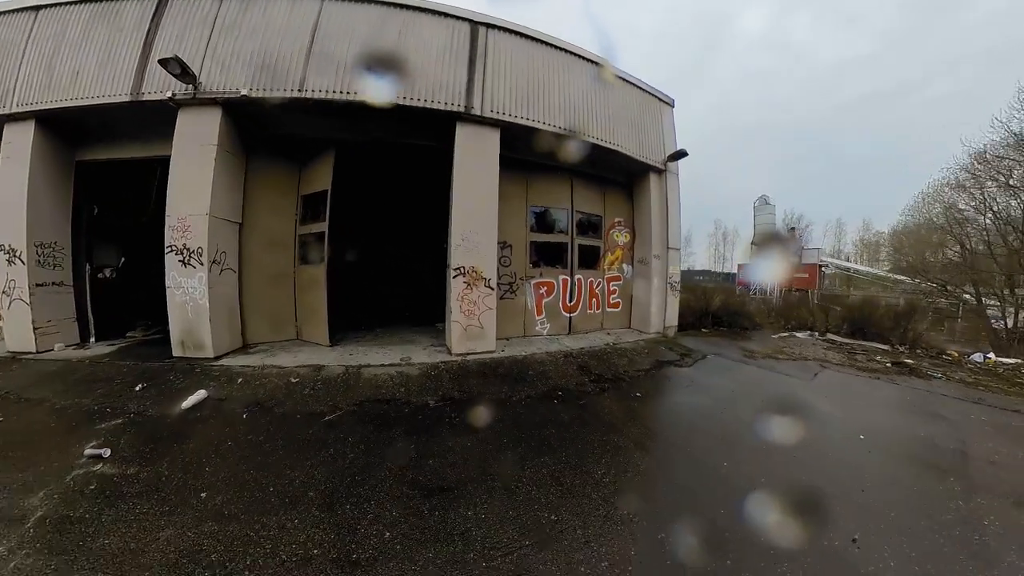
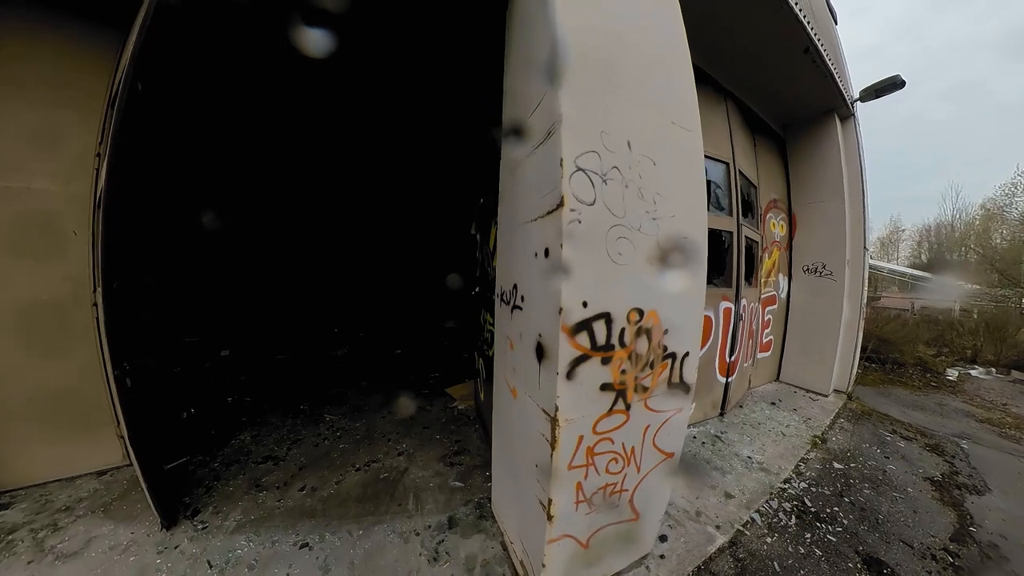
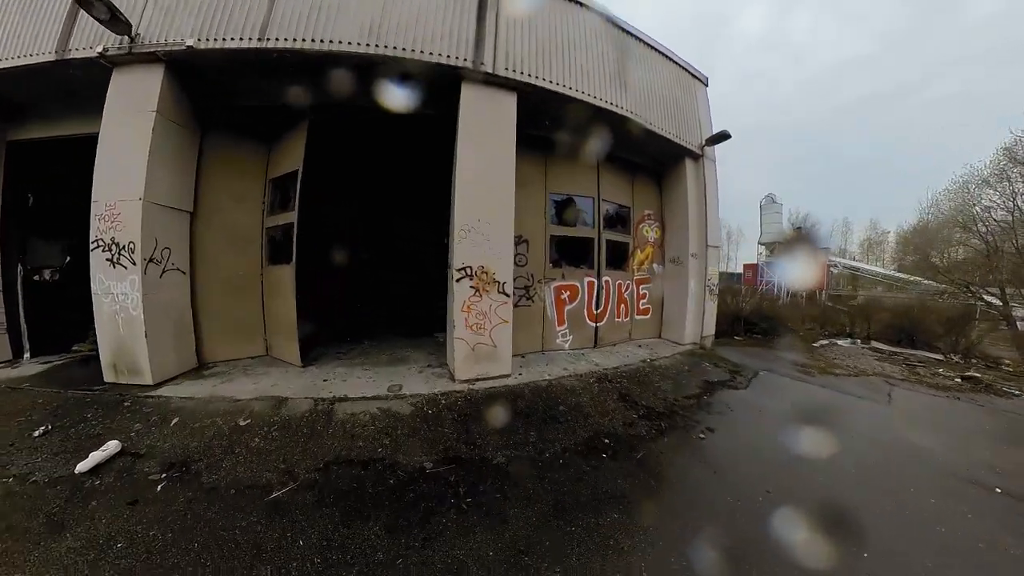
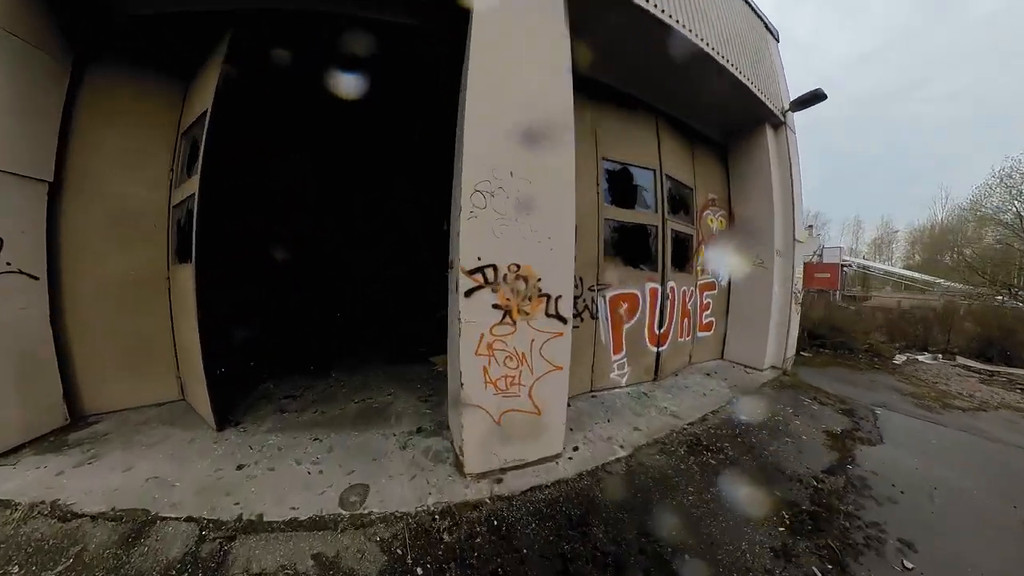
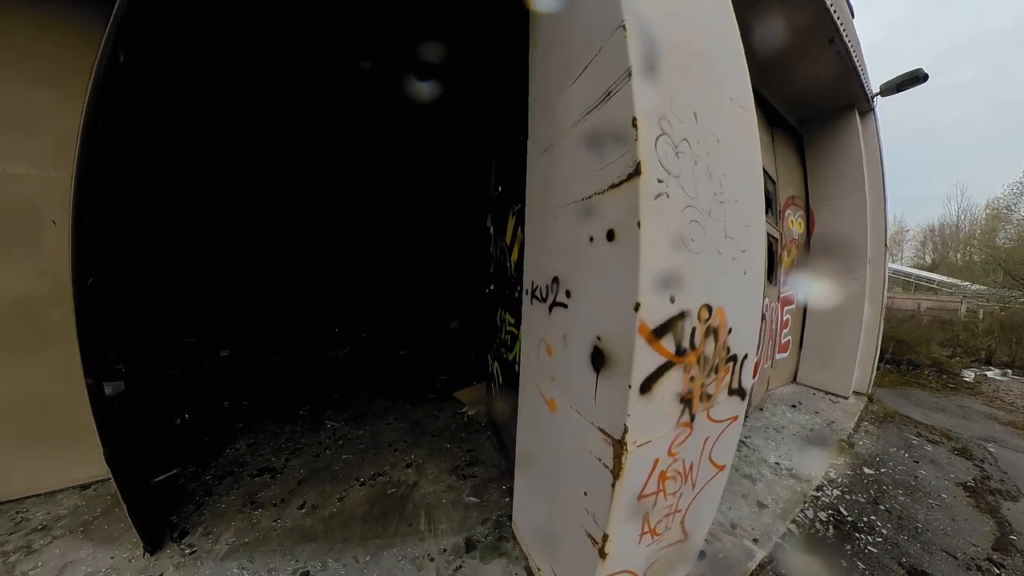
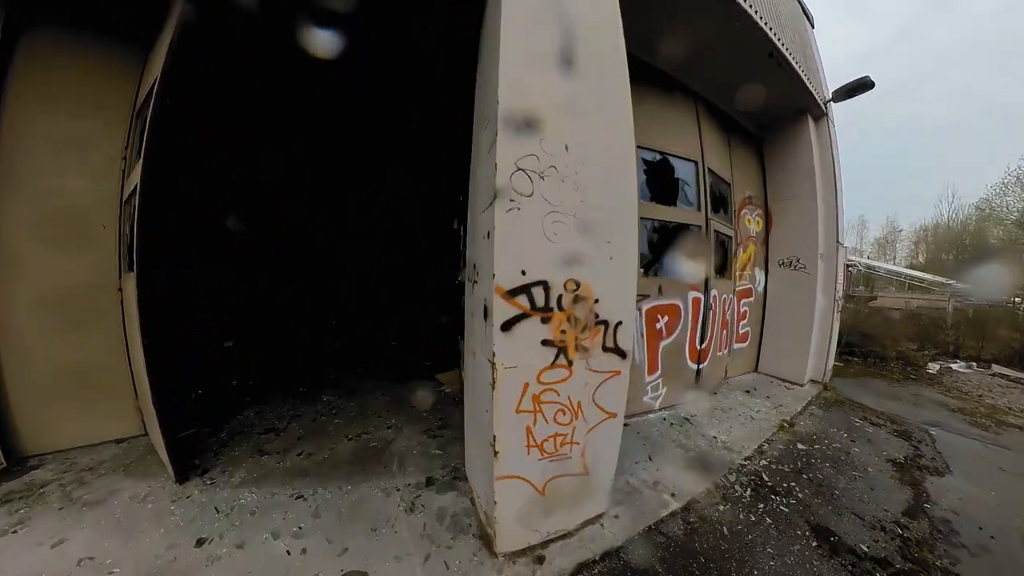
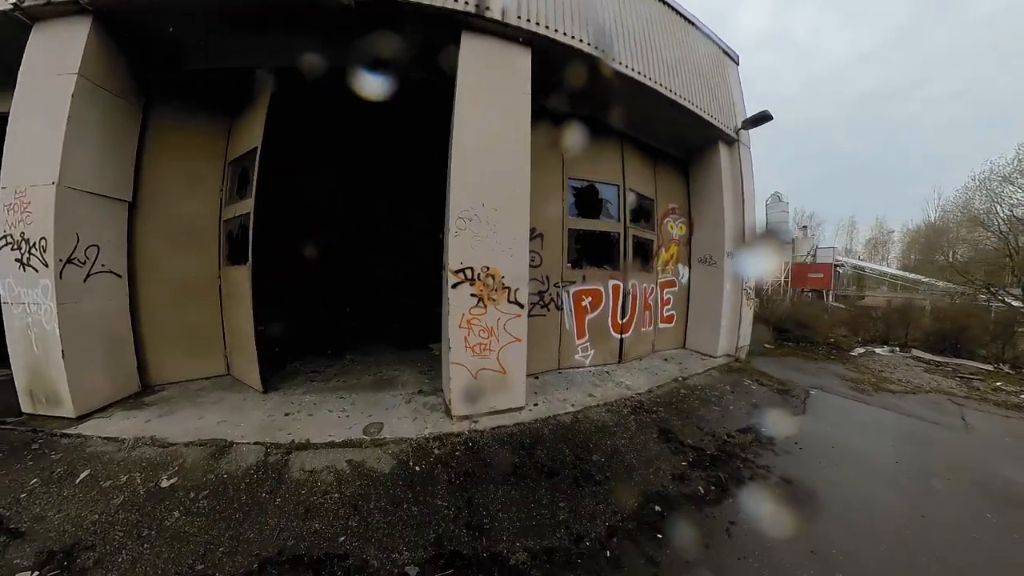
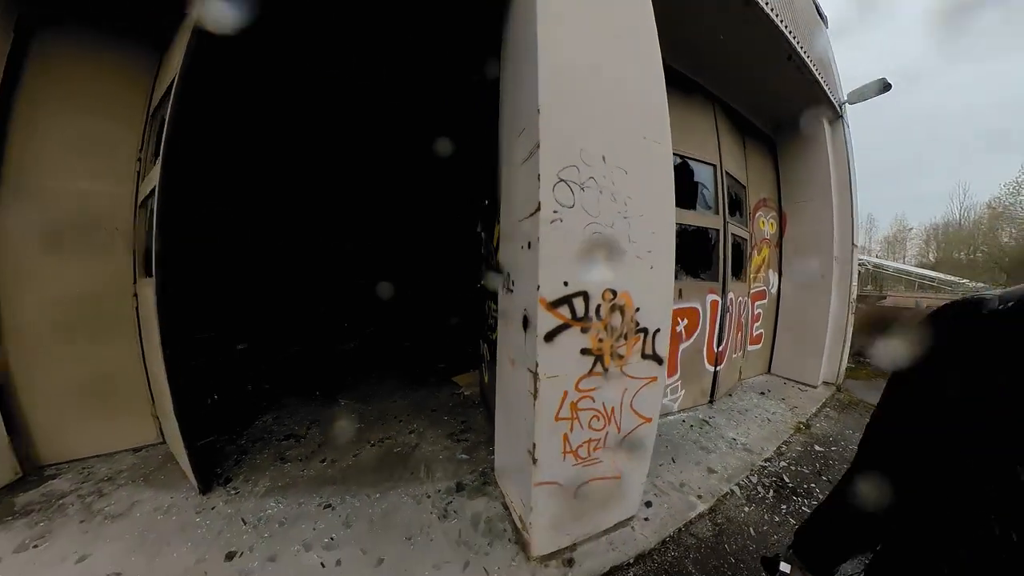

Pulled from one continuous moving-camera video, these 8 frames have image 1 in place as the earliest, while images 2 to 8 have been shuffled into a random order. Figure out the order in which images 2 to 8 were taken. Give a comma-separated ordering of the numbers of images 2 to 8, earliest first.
3, 7, 4, 6, 2, 5, 8
